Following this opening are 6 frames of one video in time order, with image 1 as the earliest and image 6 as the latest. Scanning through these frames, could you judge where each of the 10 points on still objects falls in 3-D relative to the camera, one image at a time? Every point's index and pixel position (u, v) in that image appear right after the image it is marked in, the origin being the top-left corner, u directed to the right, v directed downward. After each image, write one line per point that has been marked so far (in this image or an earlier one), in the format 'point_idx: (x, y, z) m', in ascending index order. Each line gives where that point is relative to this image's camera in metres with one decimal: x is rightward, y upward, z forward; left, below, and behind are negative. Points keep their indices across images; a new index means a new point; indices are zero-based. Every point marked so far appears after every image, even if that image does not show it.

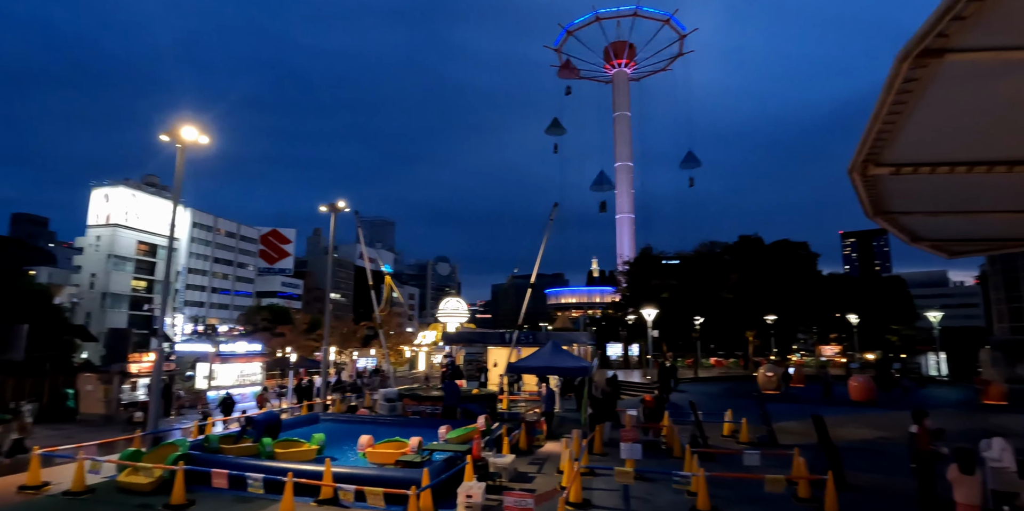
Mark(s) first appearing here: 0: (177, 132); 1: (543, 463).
0: (-9.1, +3.4, +15.6) m
1: (+0.8, -5.6, +15.4) m
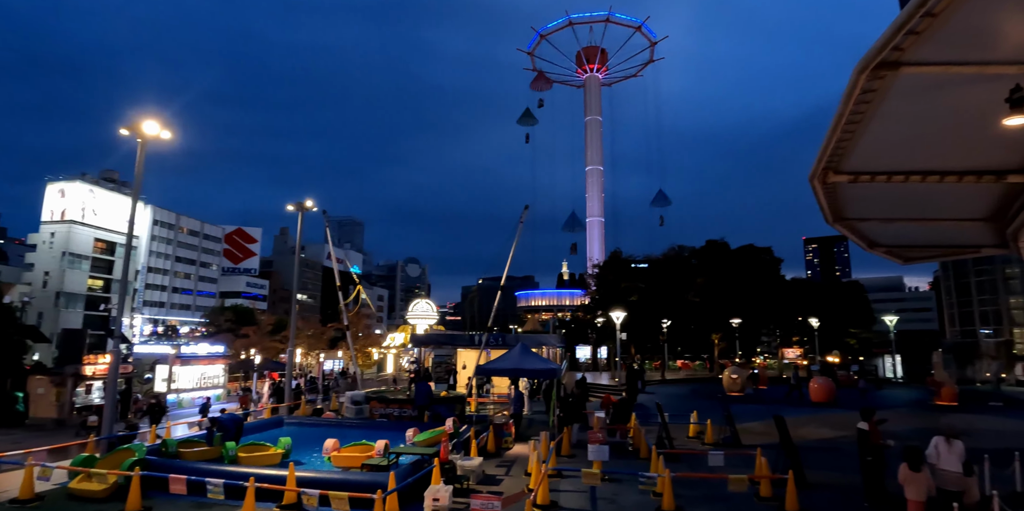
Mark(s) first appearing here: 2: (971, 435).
0: (-9.9, +3.4, +15.1) m
1: (0.0, -5.7, +15.4) m
2: (+13.0, -5.1, +16.3) m
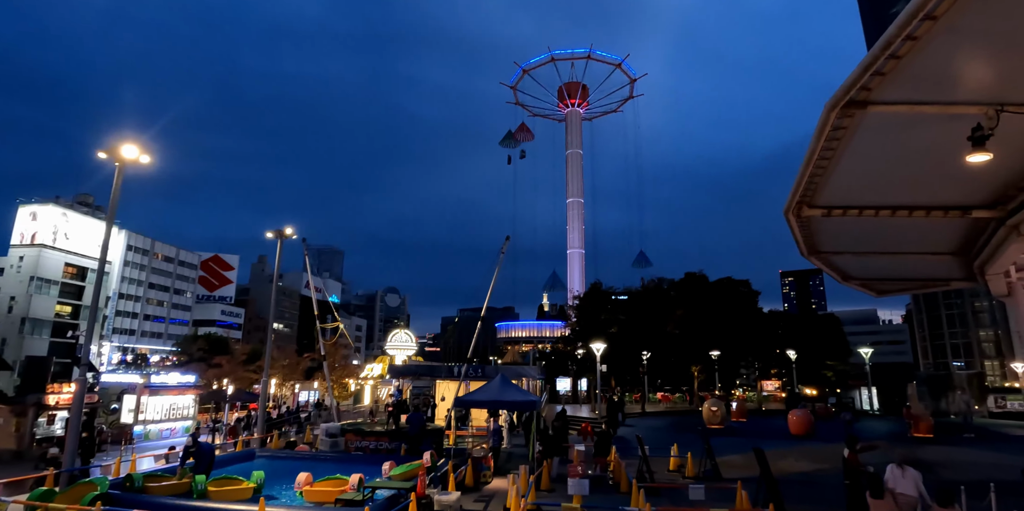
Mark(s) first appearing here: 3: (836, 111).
0: (-10.3, +2.7, +14.9) m
1: (-0.6, -6.5, +15.1) m
2: (+12.4, -6.1, +16.5) m
3: (+2.5, +1.1, +4.3) m
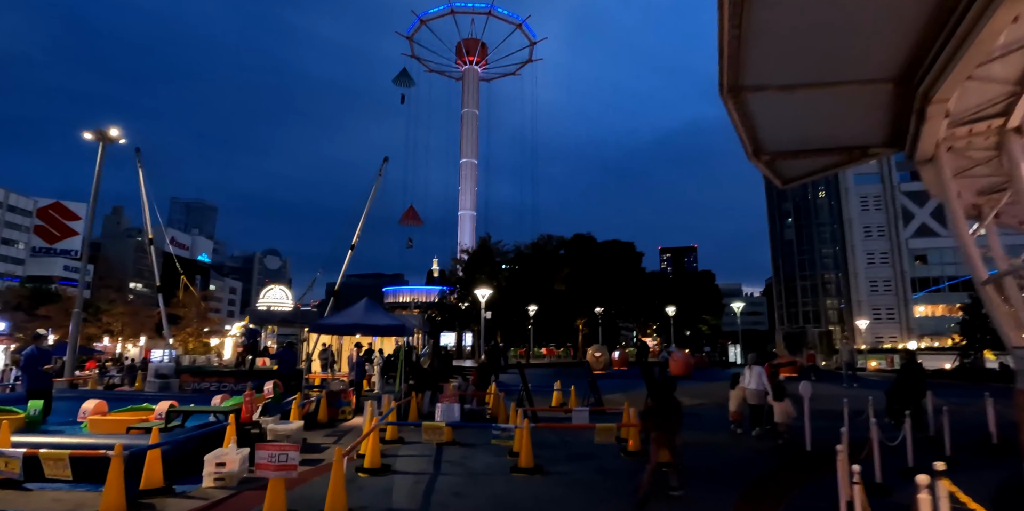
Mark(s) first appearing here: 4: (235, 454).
0: (-12.9, +5.5, +10.3) m
1: (-3.7, -4.0, +12.7) m
2: (+8.8, -4.0, +16.5) m
3: (+1.5, +2.9, +2.4) m
4: (-3.9, -2.8, +8.2) m
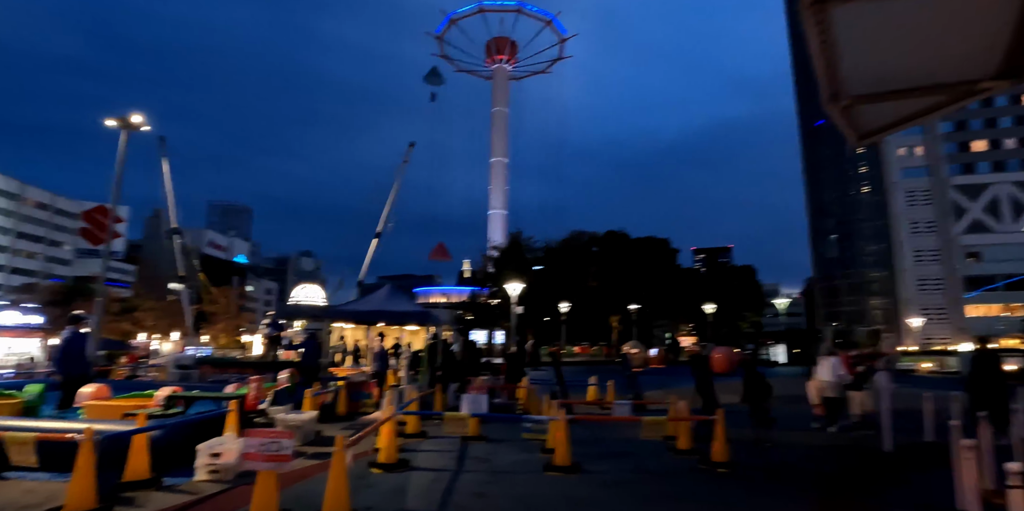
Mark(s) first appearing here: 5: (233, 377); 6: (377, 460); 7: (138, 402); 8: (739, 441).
0: (-12.4, +6.0, +9.8) m
1: (-3.1, -3.5, +11.7) m
2: (+9.7, -3.5, +14.8) m
3: (+1.6, +3.4, +1.1) m
4: (-3.5, -2.4, +7.2) m
5: (-8.2, -3.5, +16.8) m
6: (-1.9, -2.9, +8.1) m
7: (-6.3, -2.4, +9.7) m
8: (+3.8, -3.1, +9.6) m
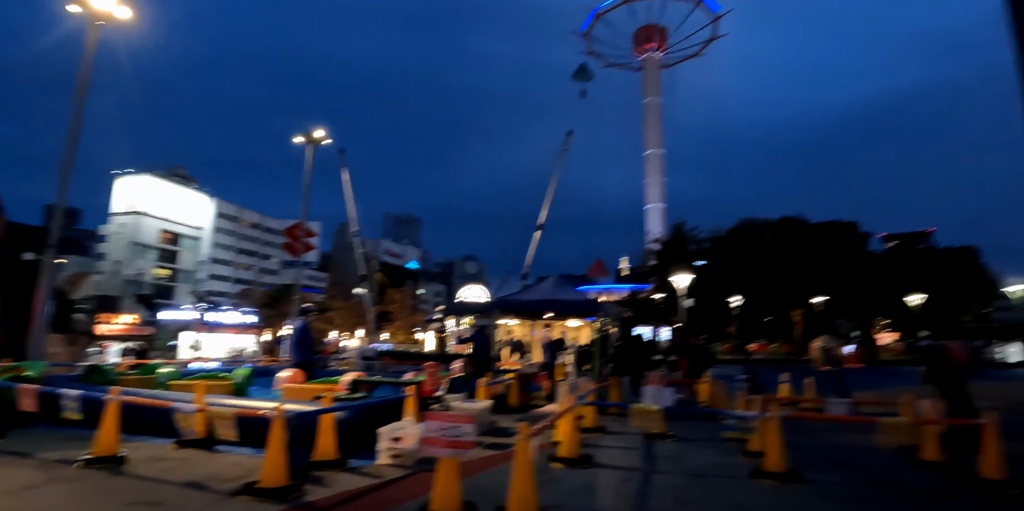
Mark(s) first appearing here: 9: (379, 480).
0: (-9.4, +5.9, +11.9) m
1: (+0.4, -3.2, +11.2) m
2: (+13.5, -2.6, +10.8) m
3: (+1.9, +3.8, -0.2) m
4: (-1.2, -2.1, +7.0) m
5: (-3.2, -3.4, +17.5) m
6: (+0.6, -2.5, +7.4) m
7: (-3.2, -2.3, +10.1) m
8: (+6.5, -2.5, +7.3) m
9: (-1.4, -2.4, +6.3) m
